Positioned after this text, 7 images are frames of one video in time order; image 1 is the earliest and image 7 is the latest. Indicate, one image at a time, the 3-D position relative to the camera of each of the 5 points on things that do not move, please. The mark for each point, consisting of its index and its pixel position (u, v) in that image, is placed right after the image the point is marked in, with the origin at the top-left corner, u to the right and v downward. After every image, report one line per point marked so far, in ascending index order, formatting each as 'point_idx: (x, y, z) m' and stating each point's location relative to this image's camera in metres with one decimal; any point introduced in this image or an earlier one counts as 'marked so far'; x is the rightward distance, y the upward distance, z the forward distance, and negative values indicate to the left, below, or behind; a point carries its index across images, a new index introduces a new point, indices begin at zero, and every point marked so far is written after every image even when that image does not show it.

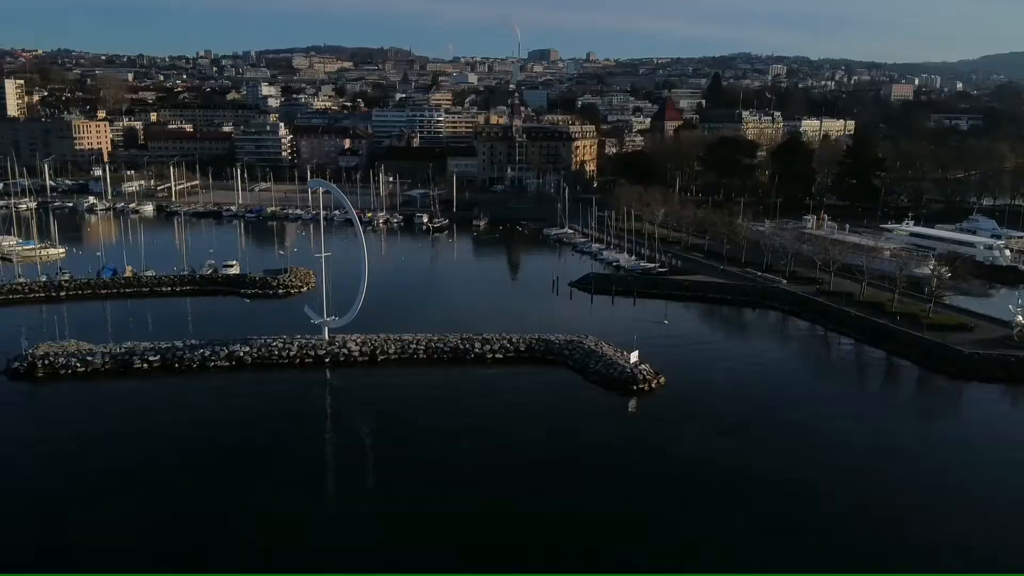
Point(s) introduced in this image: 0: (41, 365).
0: (-8.3, -1.4, +15.3) m
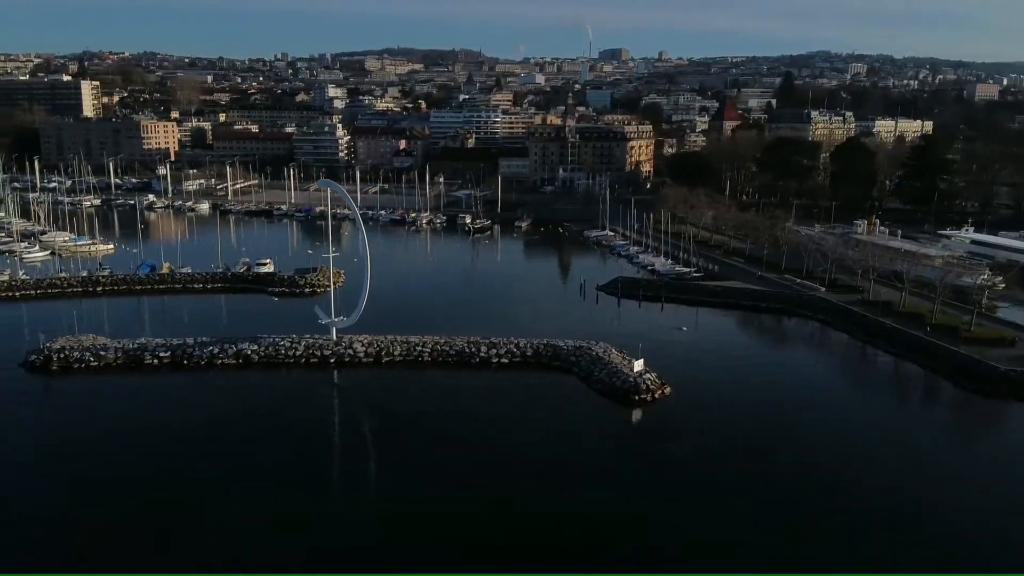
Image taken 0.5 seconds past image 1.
0: (-8.2, -1.3, +15.6) m
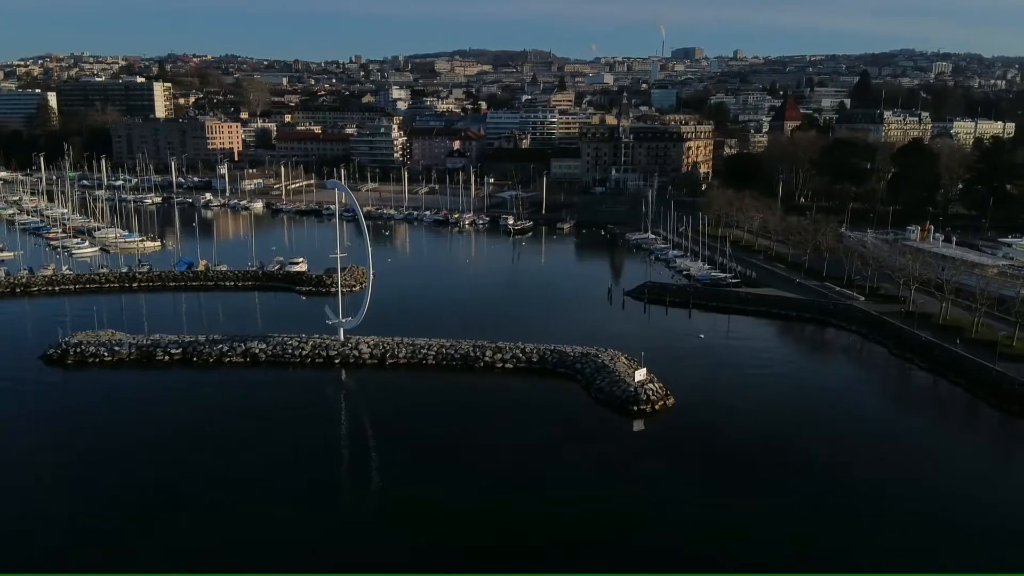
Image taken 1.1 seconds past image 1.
0: (-8.1, -1.2, +16.1) m
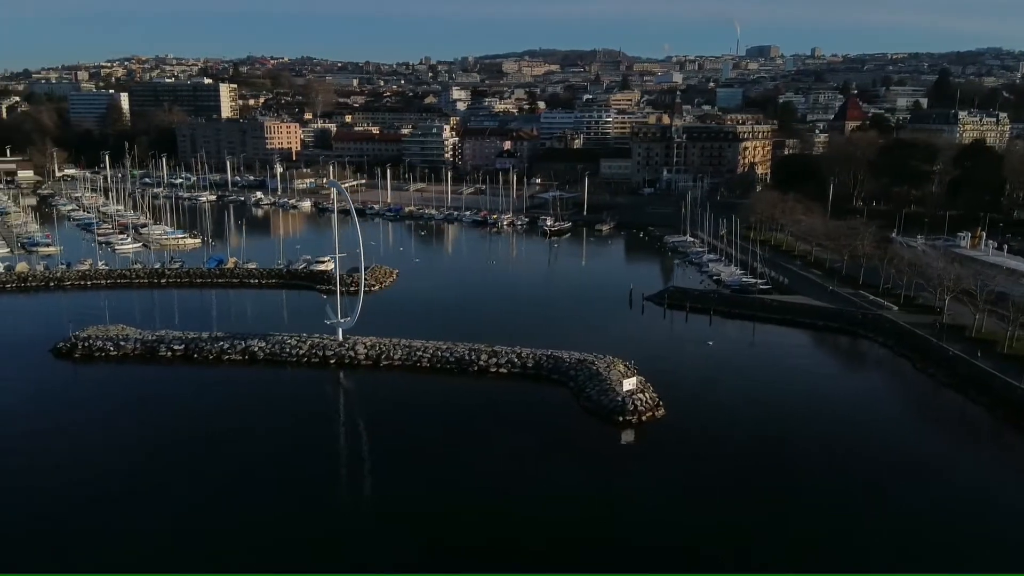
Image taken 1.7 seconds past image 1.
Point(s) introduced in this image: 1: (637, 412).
0: (-8.1, -1.1, +16.4) m
1: (+1.9, -1.9, +13.5) m
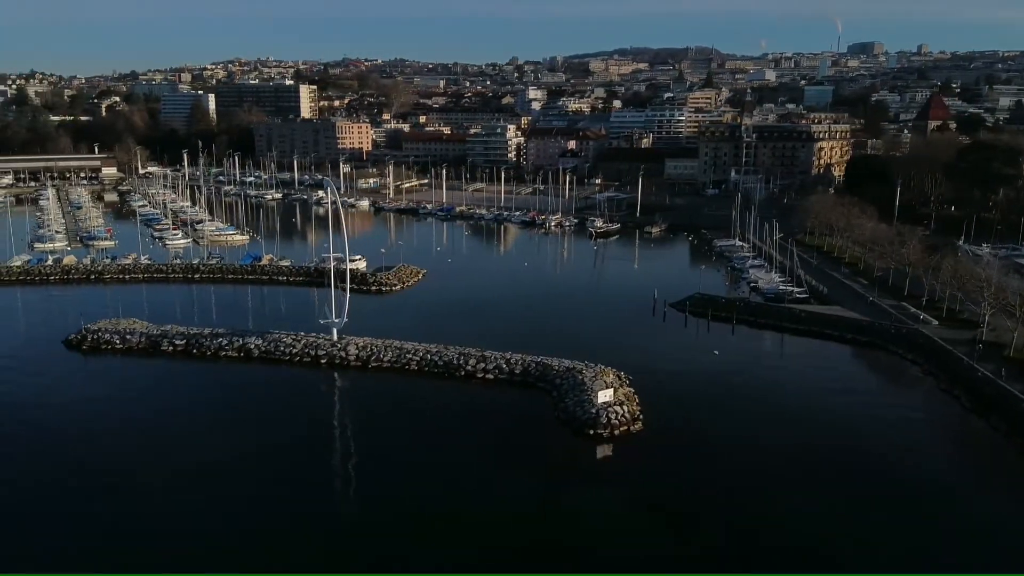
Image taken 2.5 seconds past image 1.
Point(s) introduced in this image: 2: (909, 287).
0: (-8.1, -1.0, +16.8) m
1: (+1.5, -2.0, +12.7) m
2: (+8.7, 0.0, +19.1) m
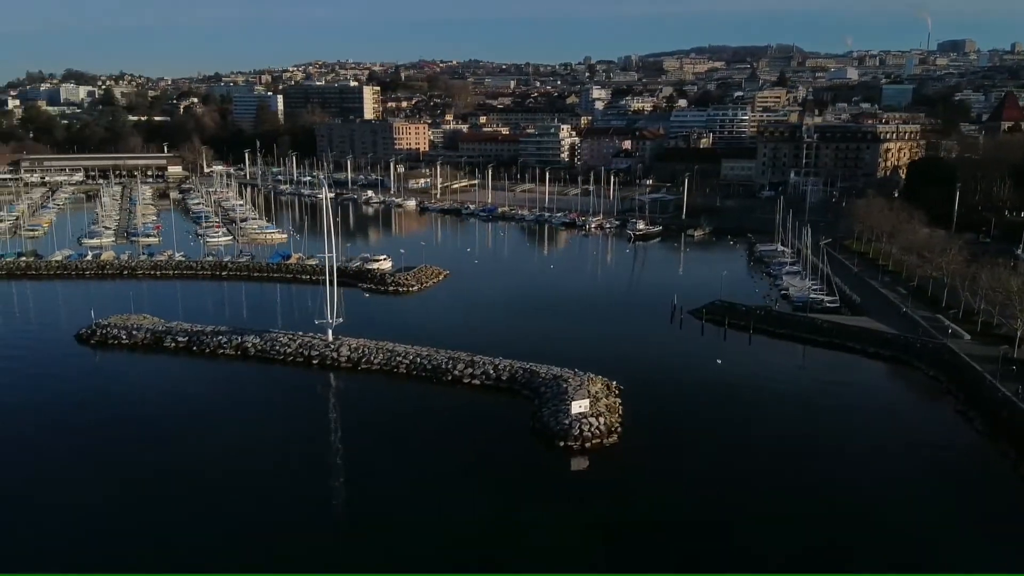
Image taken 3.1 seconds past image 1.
0: (-8.0, -0.9, +17.1) m
1: (+1.1, -2.1, +12.2) m
2: (+8.9, -0.2, +17.8) m
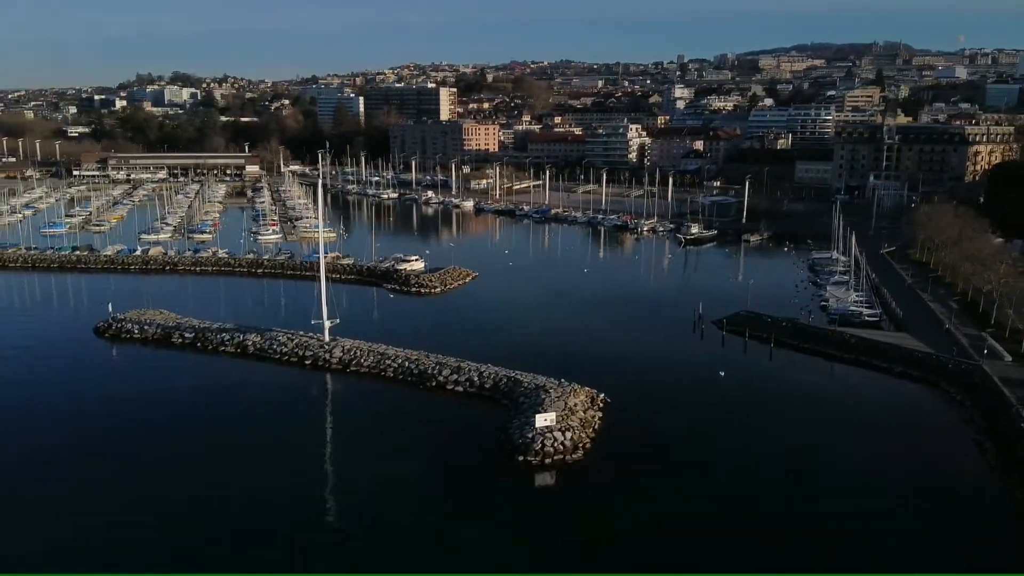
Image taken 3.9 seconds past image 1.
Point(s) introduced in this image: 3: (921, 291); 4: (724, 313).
0: (-7.9, -0.8, +17.5) m
1: (+0.6, -2.2, +11.5) m
2: (+9.1, -0.5, +16.2) m
3: (+8.9, -0.1, +18.7) m
4: (+4.9, -0.6, +19.8) m
